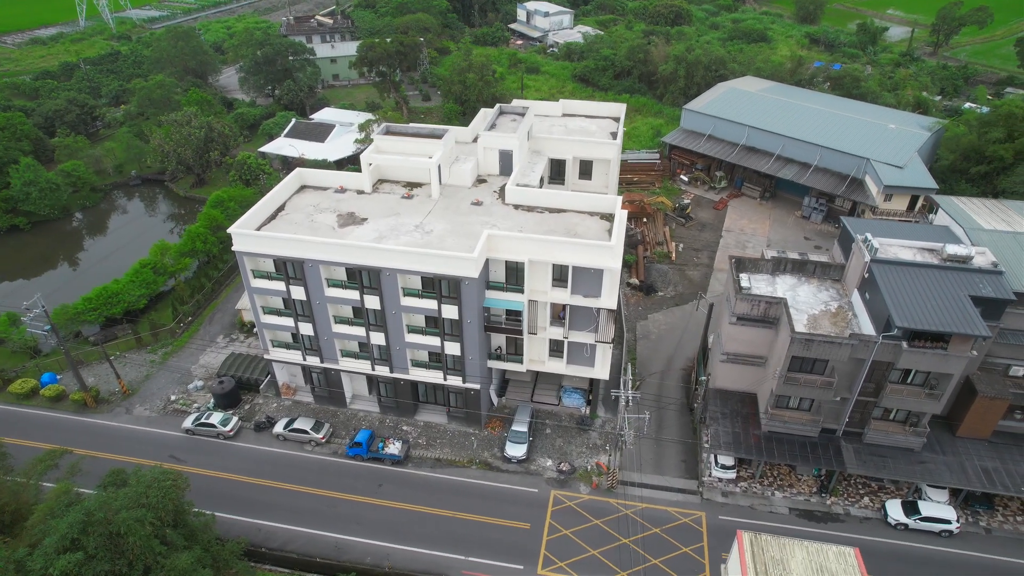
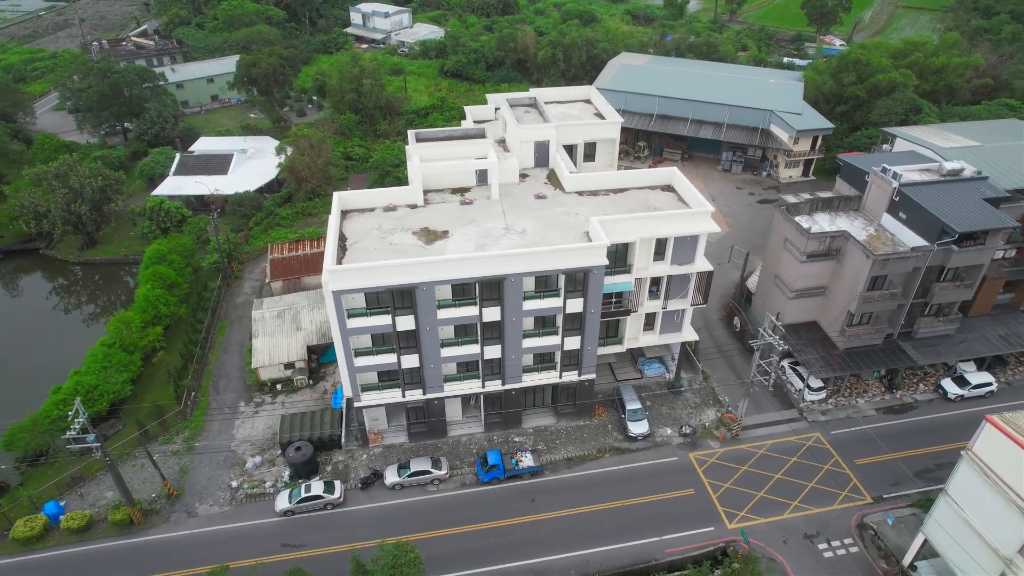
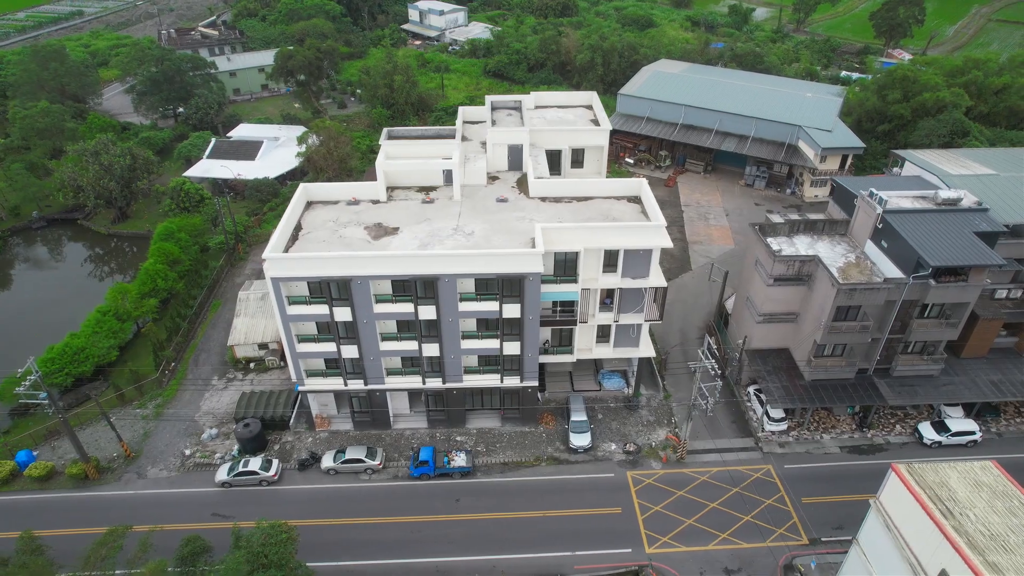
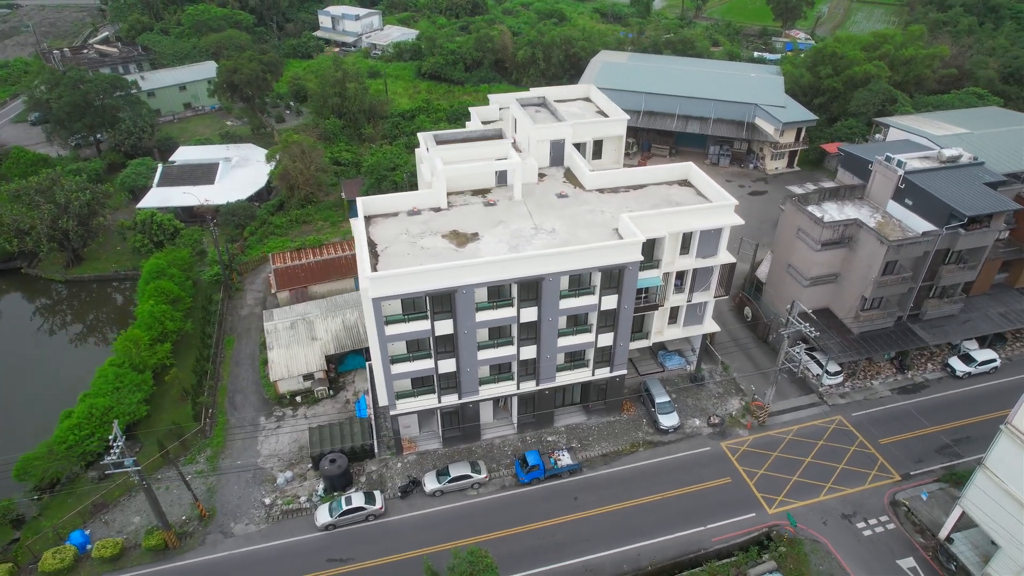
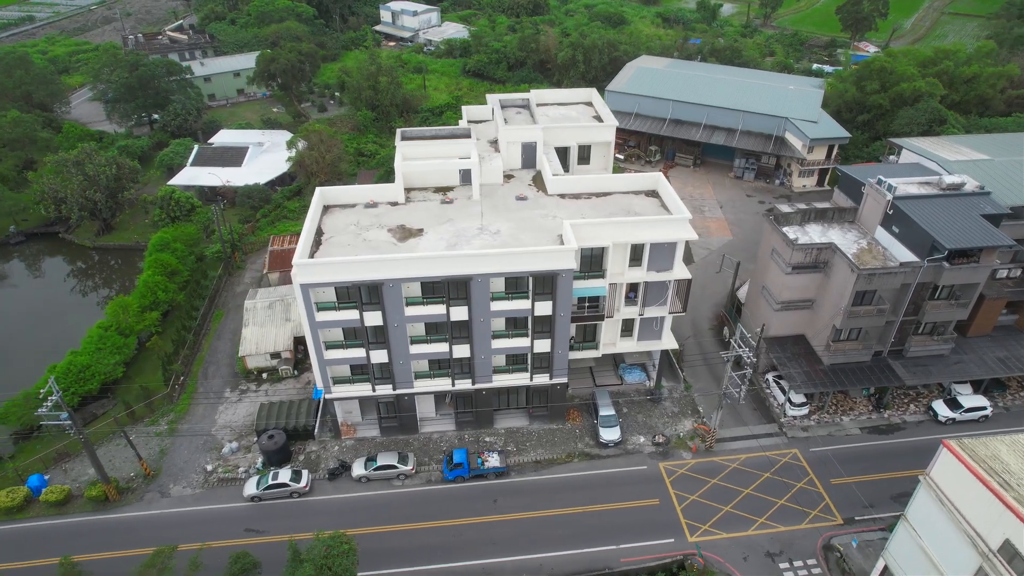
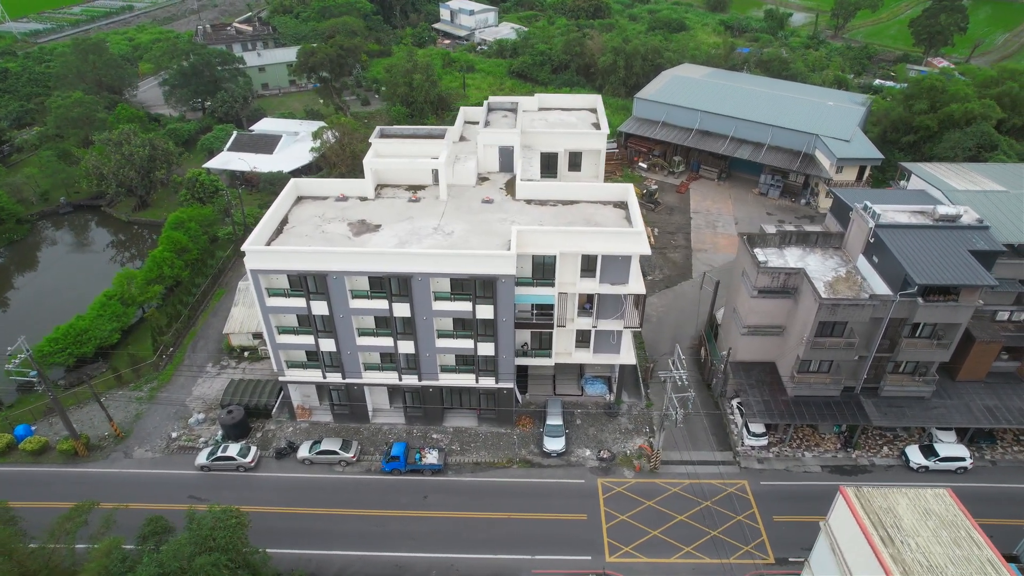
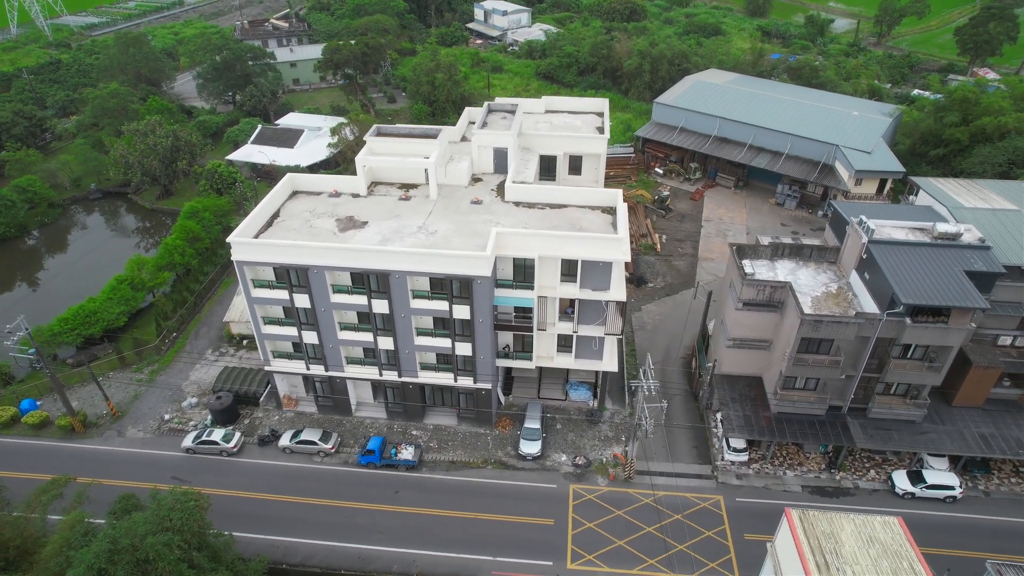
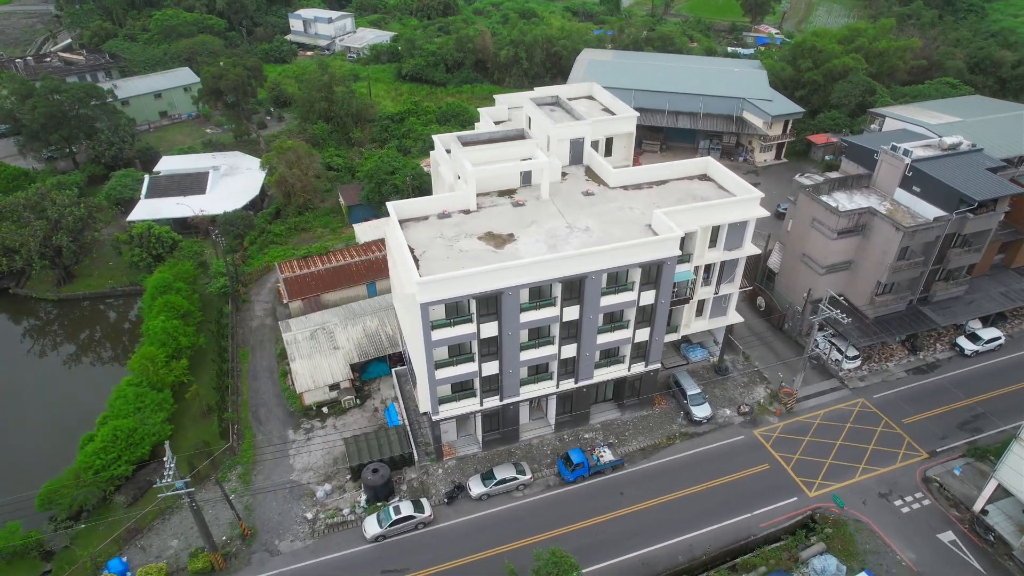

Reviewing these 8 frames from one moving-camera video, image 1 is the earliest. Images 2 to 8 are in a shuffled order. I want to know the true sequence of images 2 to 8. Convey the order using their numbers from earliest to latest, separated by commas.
7, 6, 3, 5, 2, 4, 8
